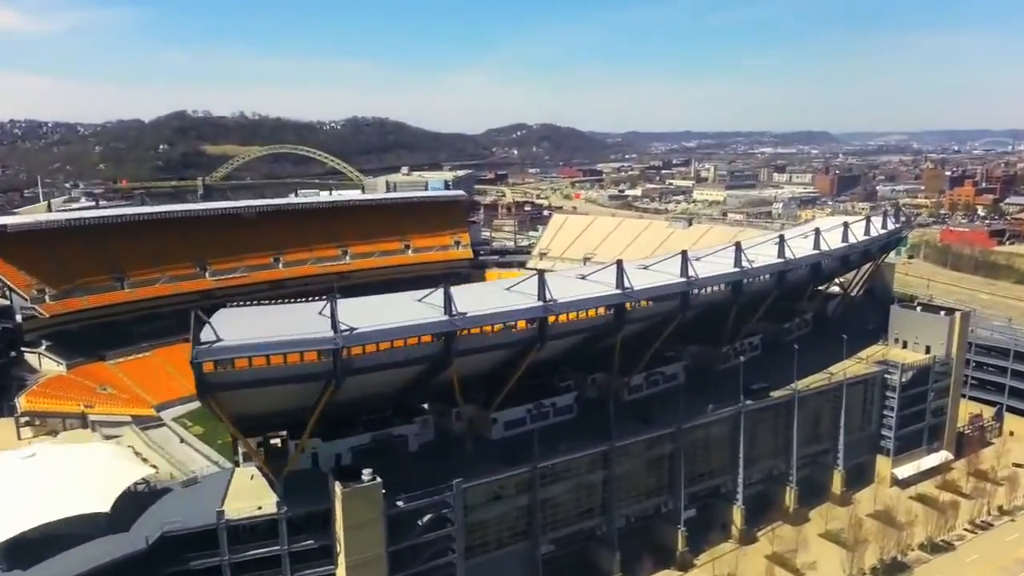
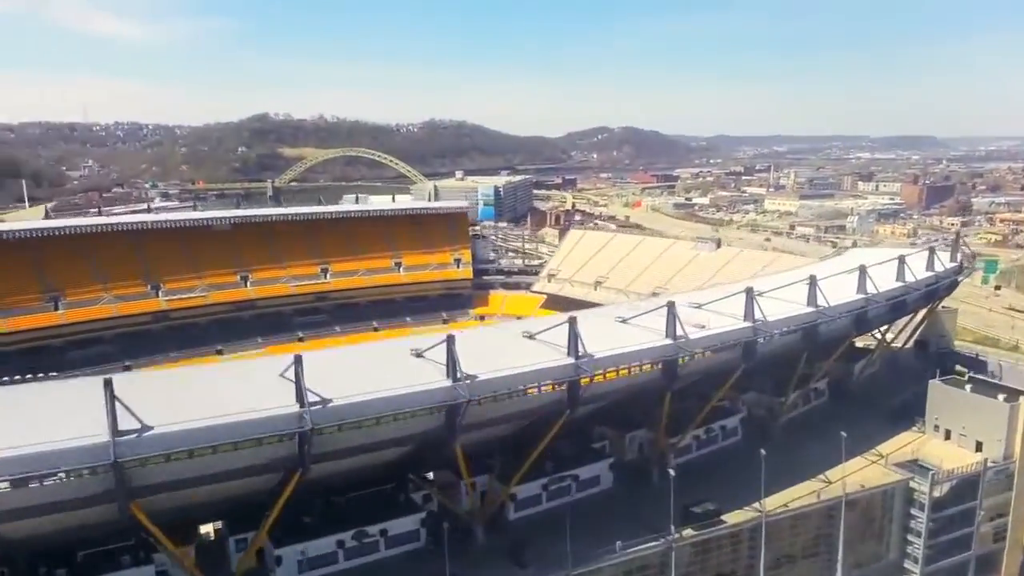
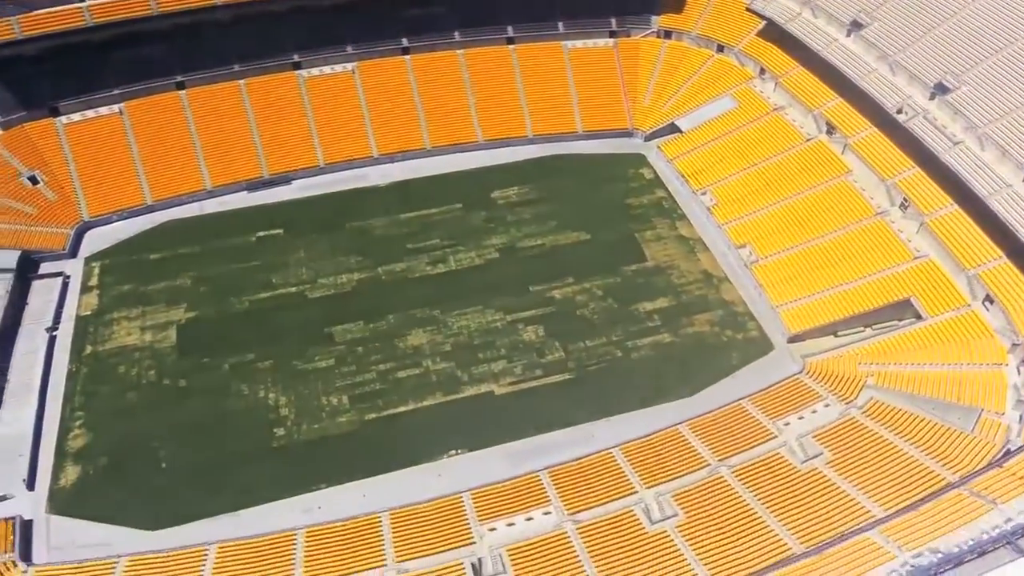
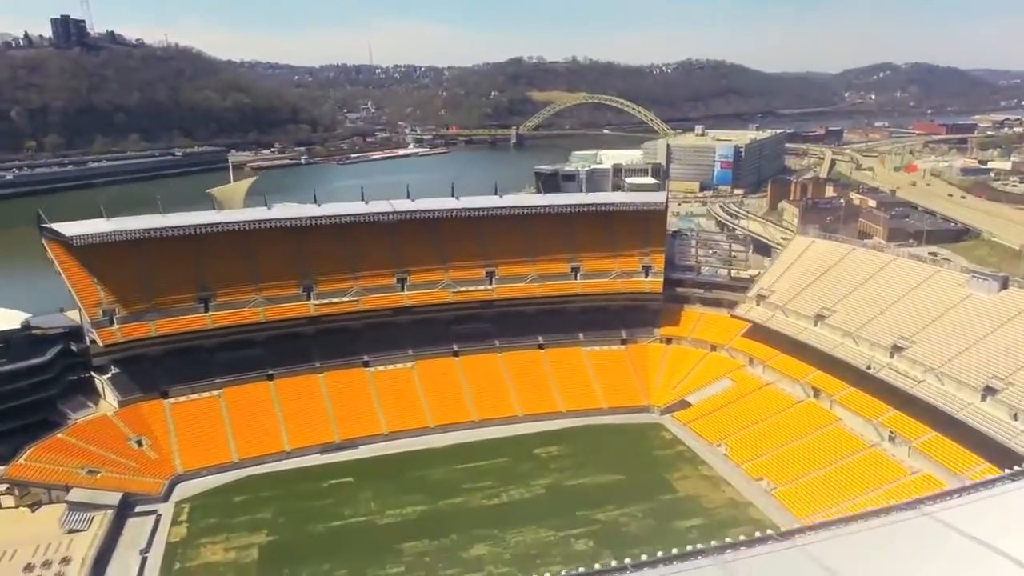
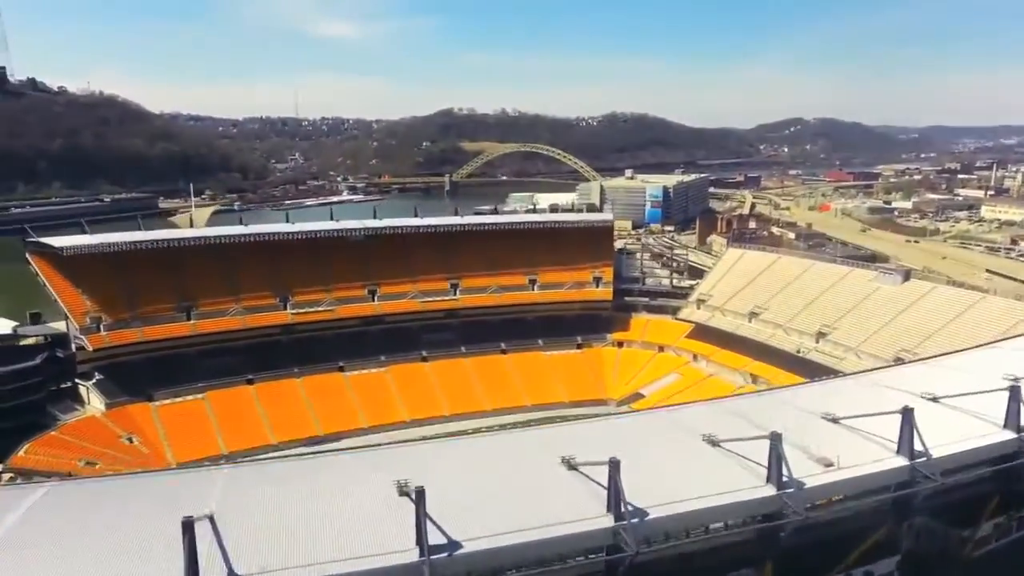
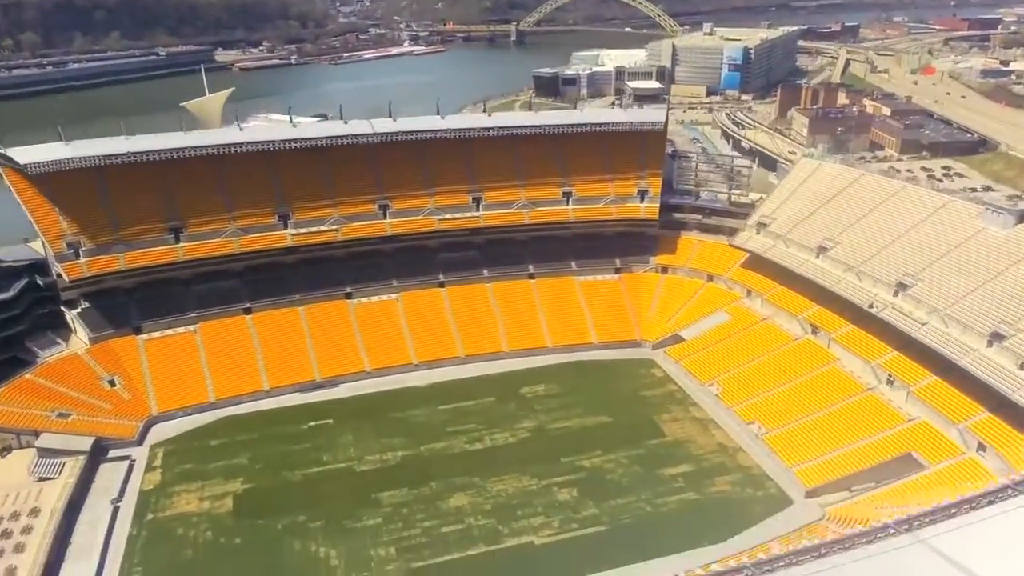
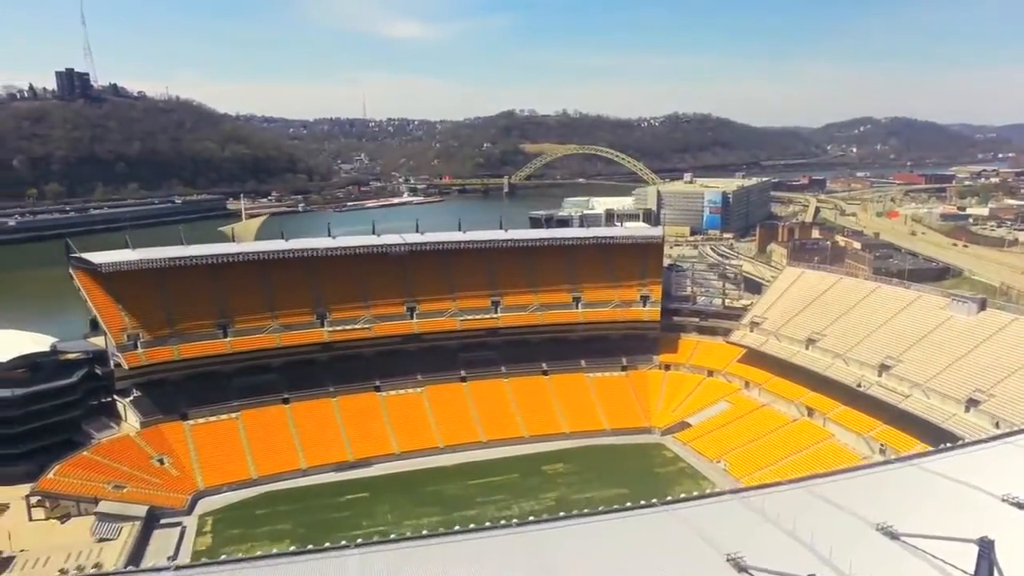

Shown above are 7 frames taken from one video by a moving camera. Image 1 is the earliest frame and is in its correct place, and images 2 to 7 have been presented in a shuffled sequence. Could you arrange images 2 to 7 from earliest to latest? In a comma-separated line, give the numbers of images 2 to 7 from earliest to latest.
2, 5, 7, 4, 6, 3
